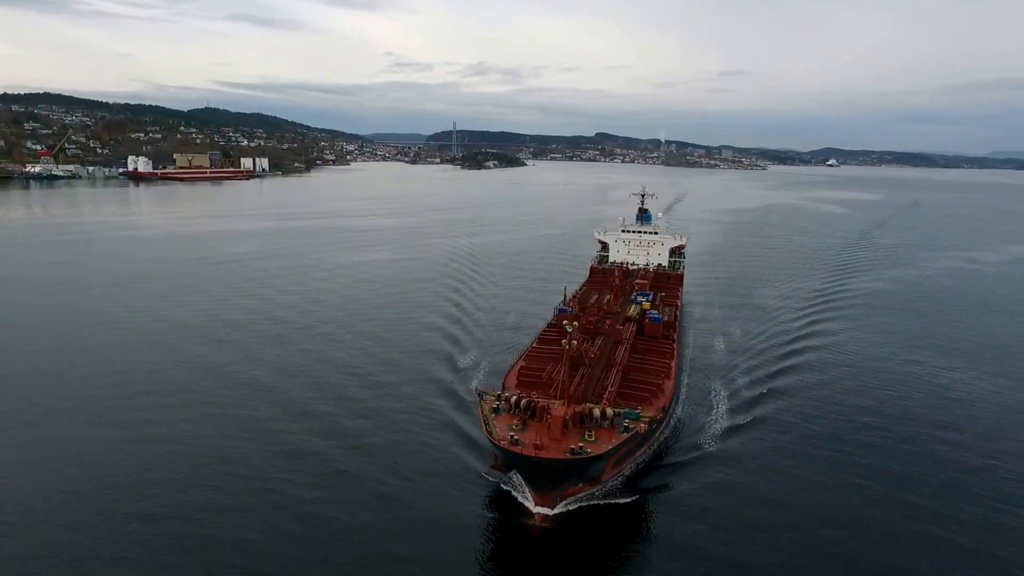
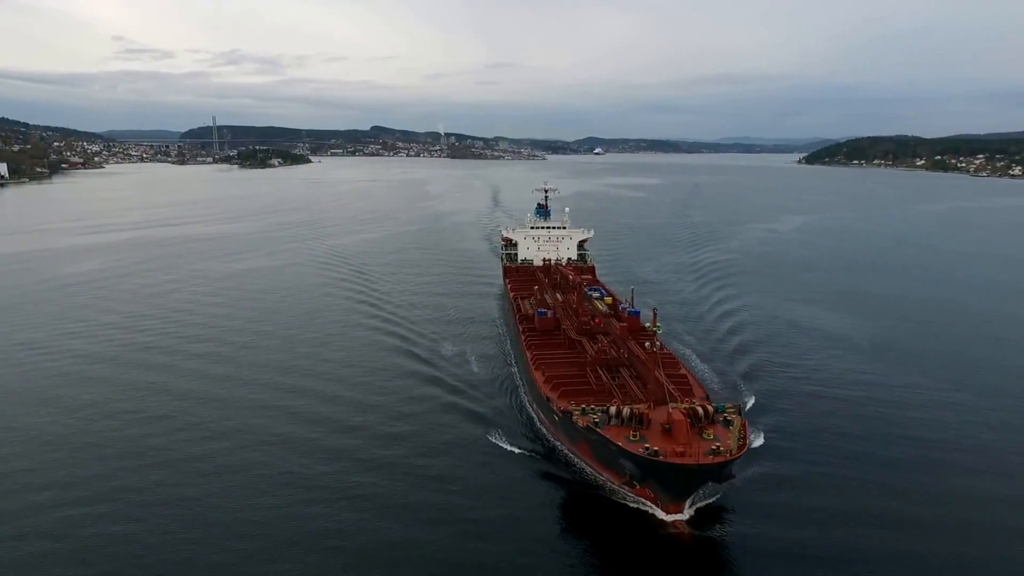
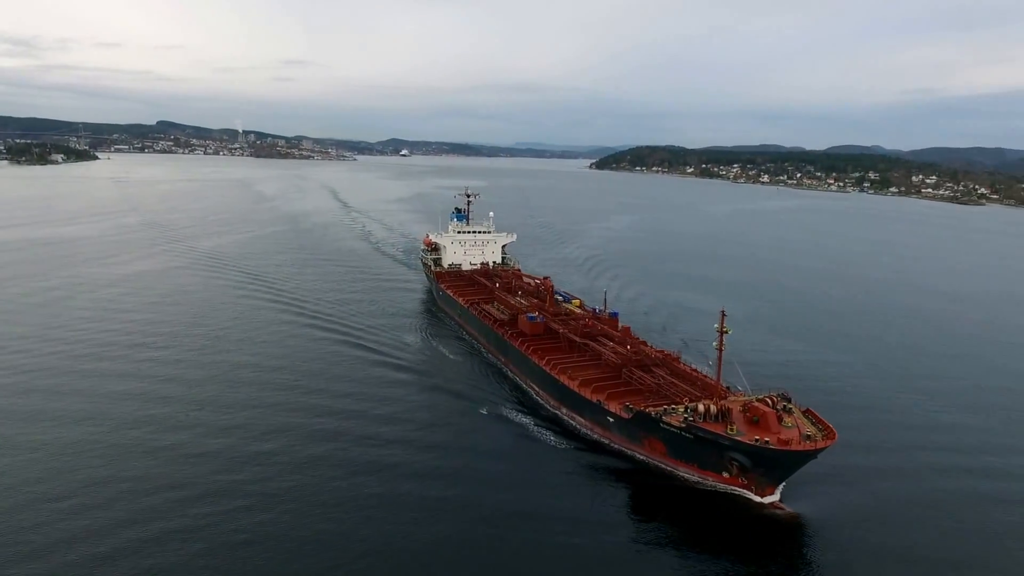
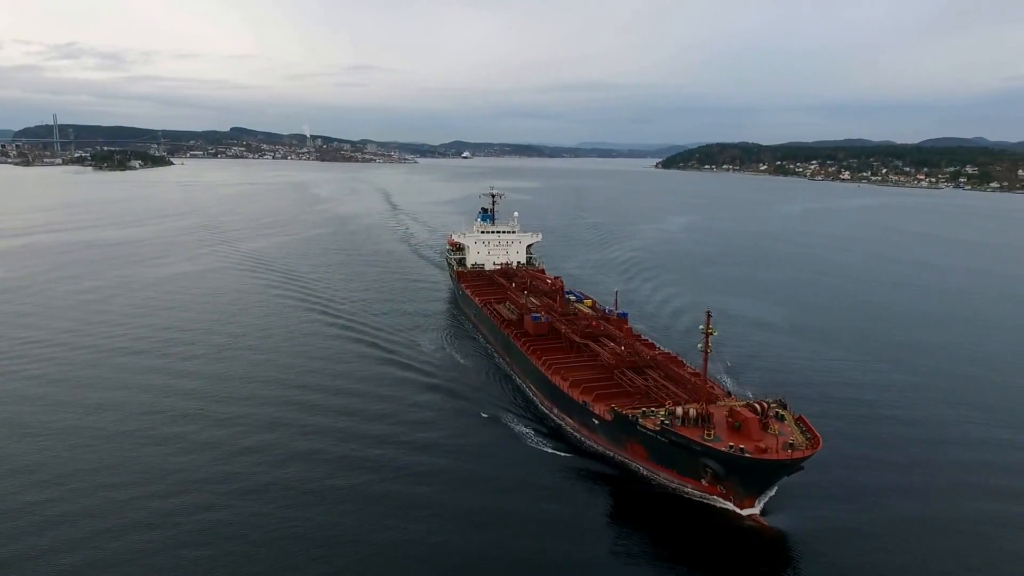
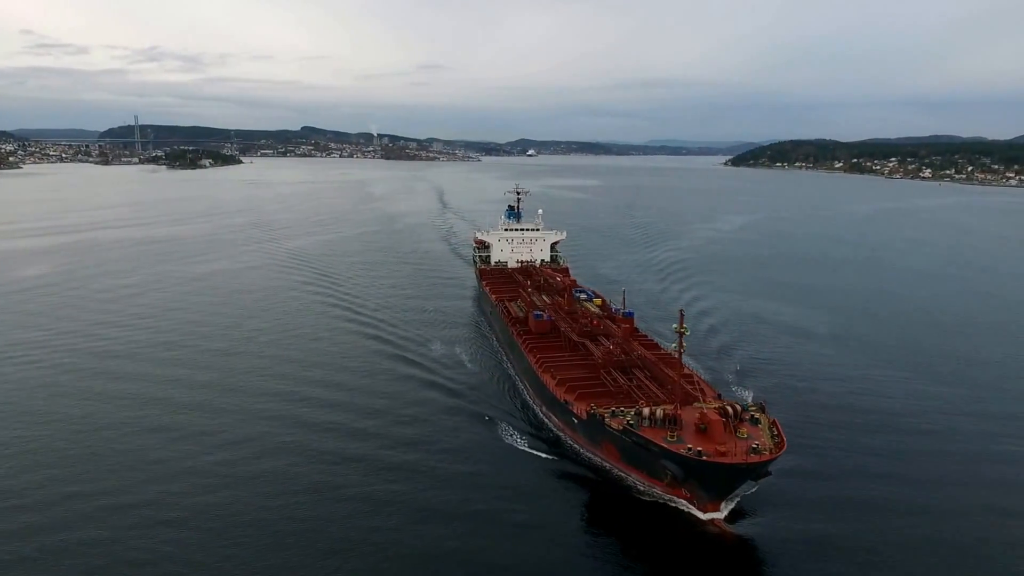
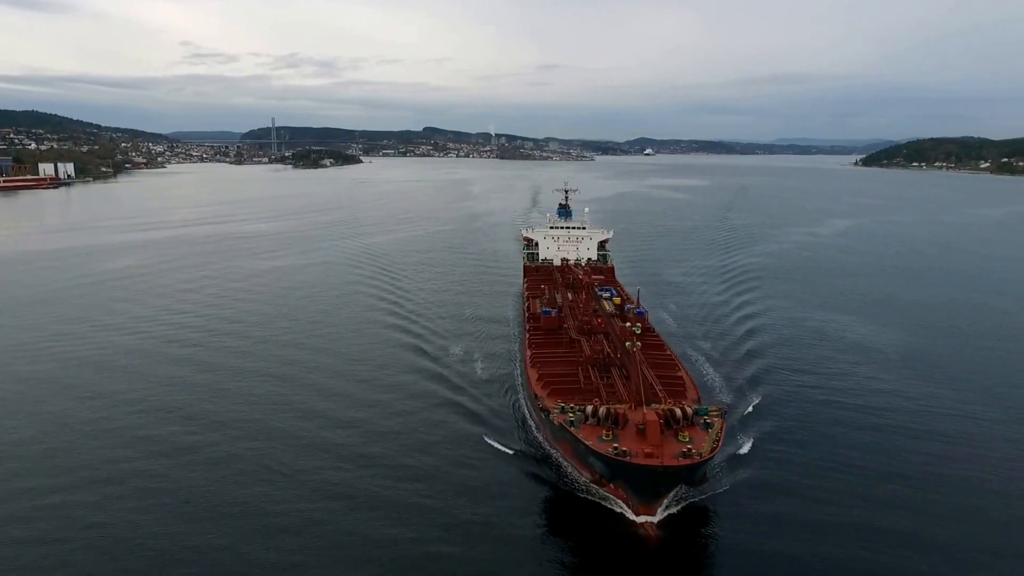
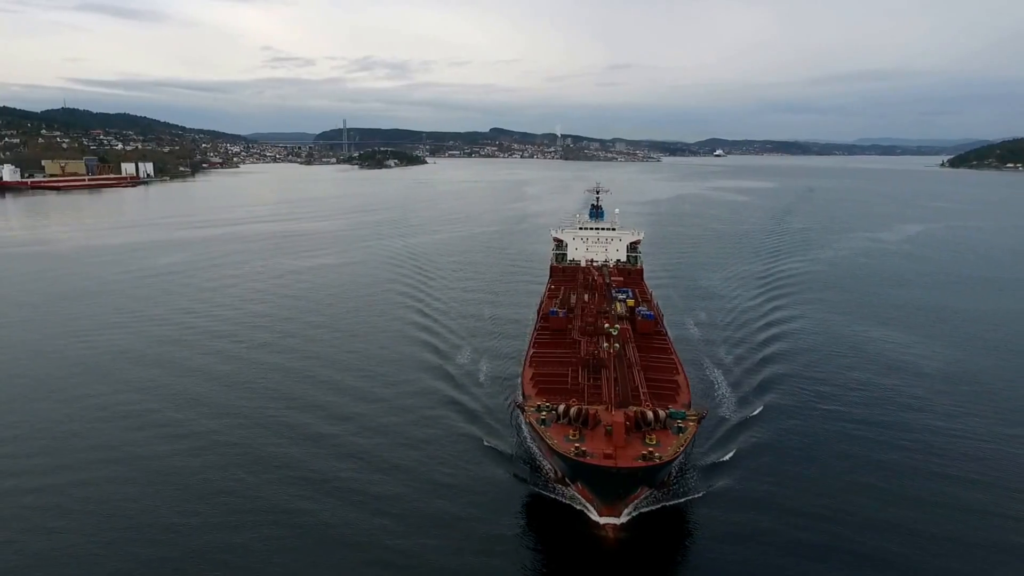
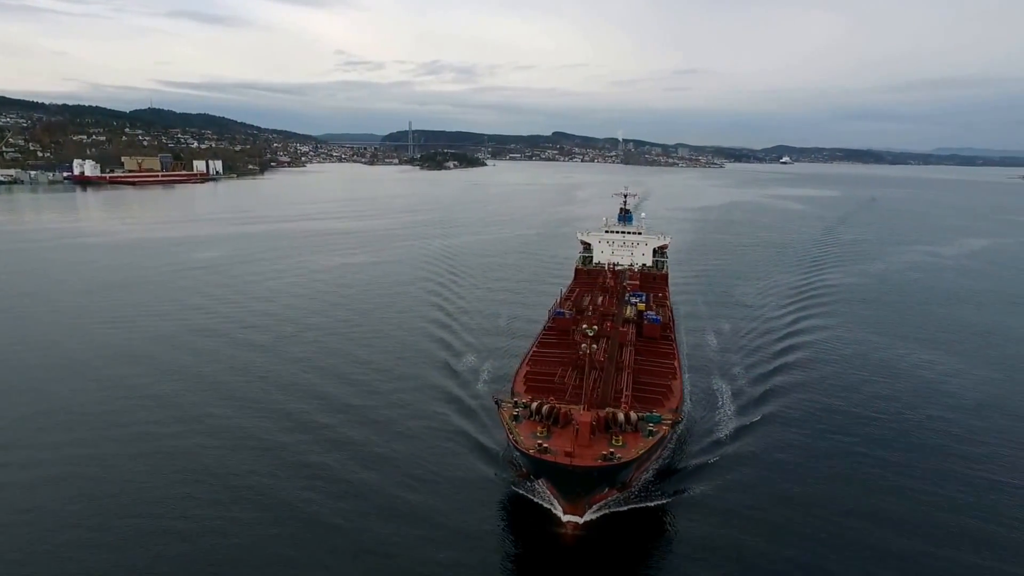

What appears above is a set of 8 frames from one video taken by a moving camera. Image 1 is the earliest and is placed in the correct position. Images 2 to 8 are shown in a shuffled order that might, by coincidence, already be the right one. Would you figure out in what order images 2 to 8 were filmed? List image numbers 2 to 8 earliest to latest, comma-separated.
8, 7, 6, 2, 5, 4, 3
